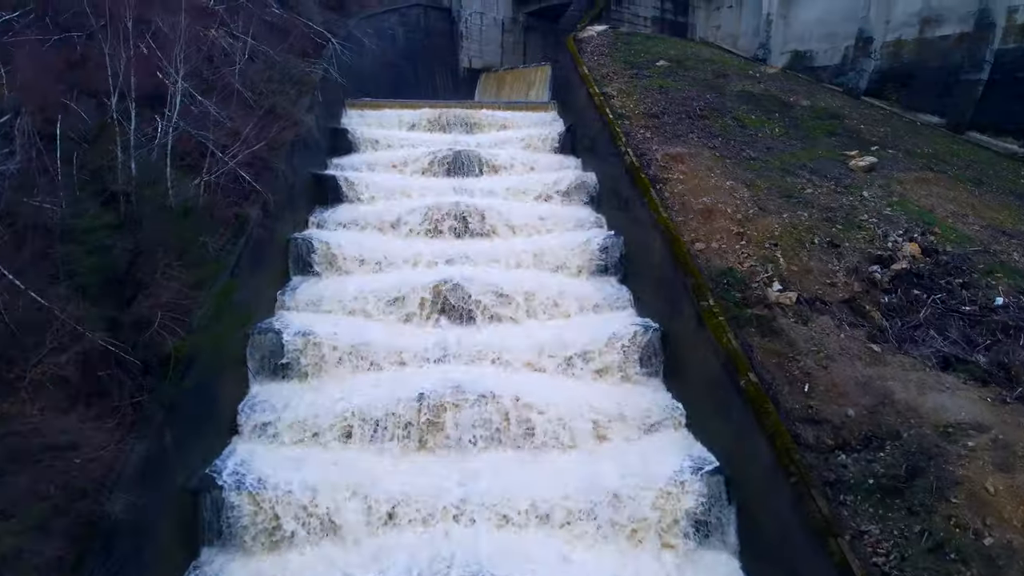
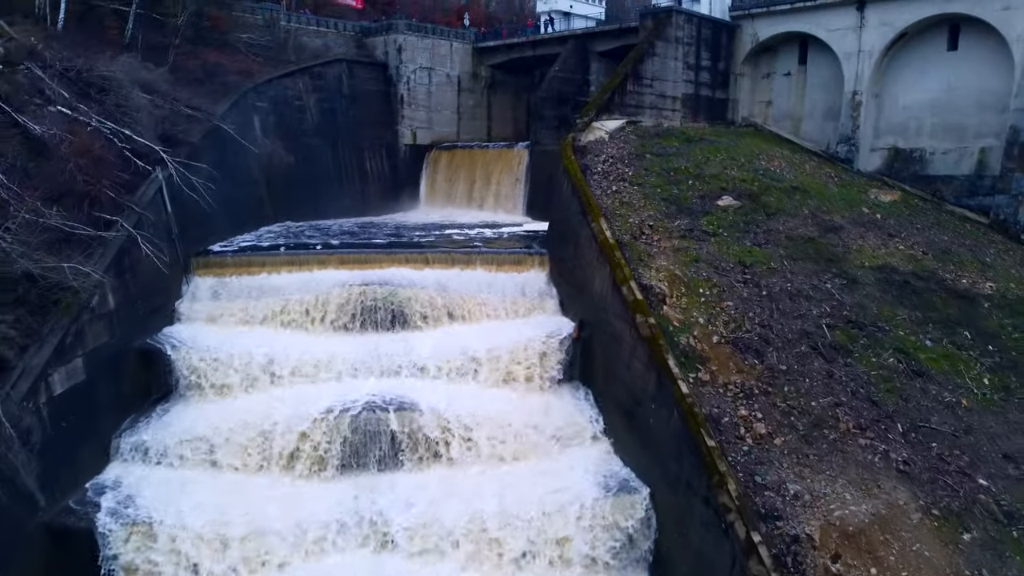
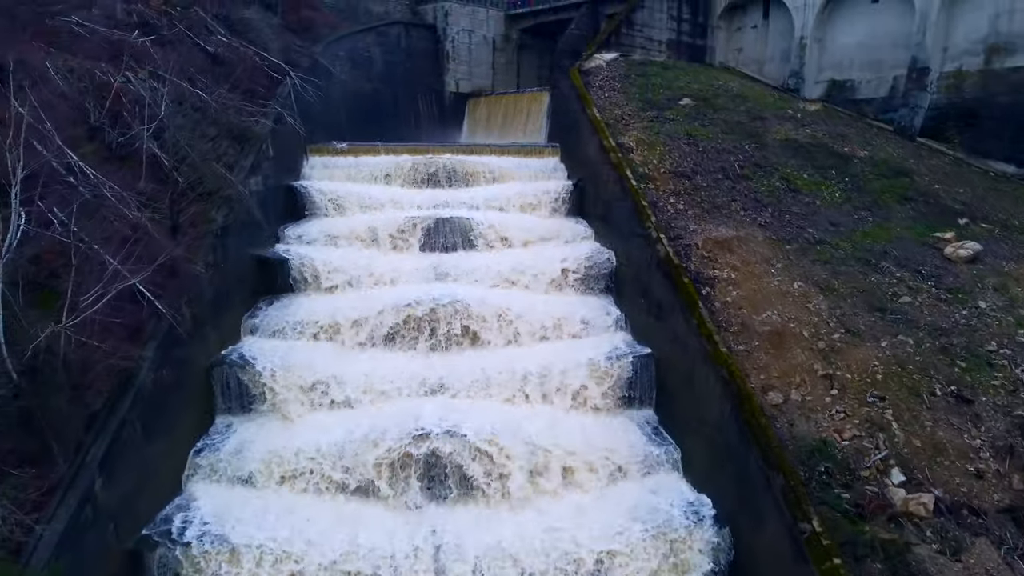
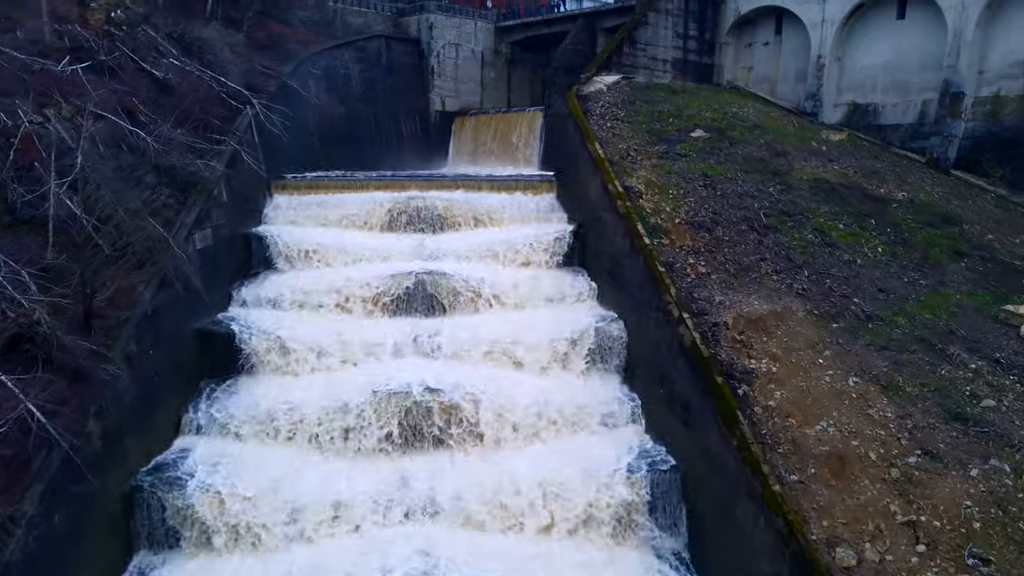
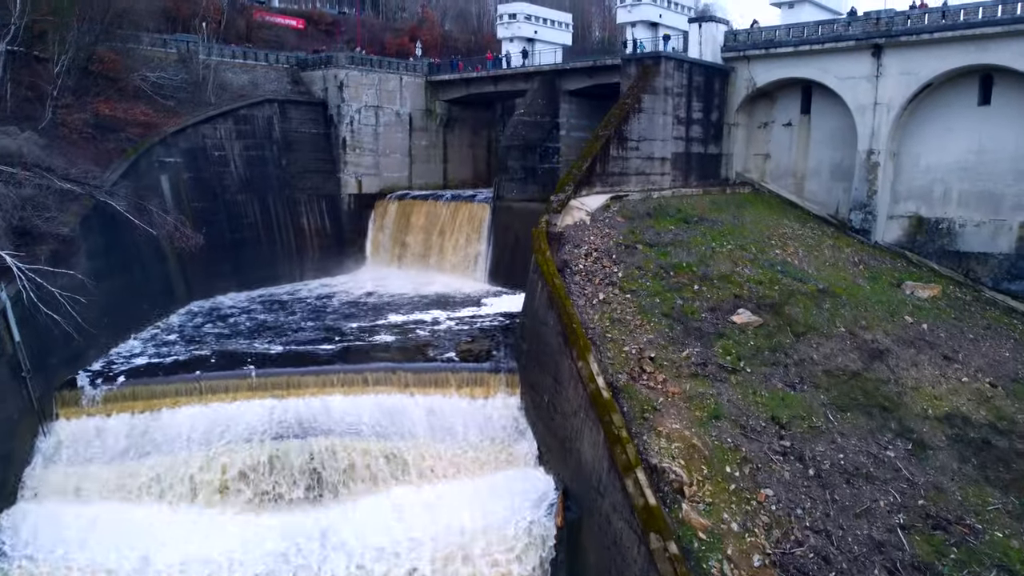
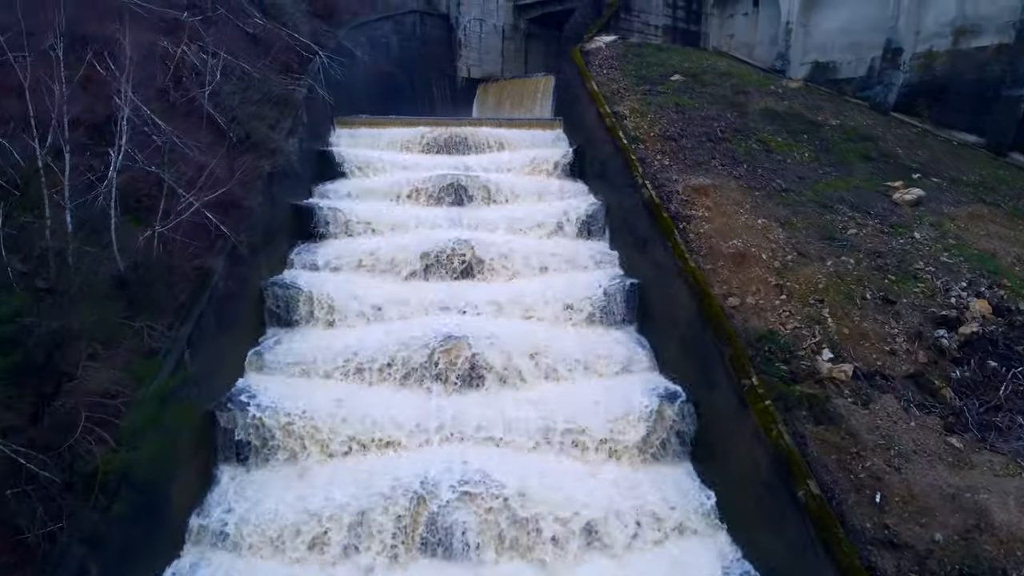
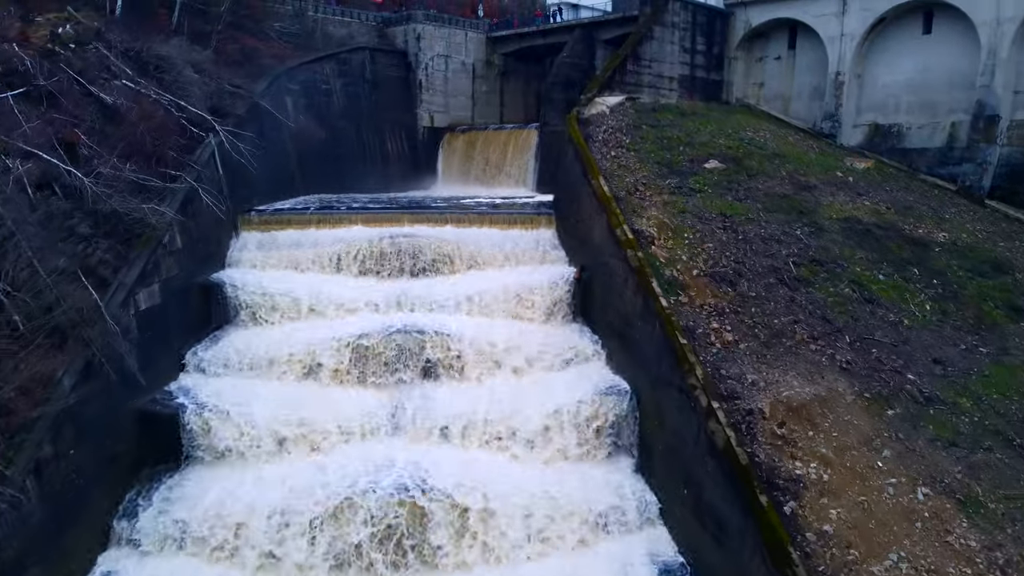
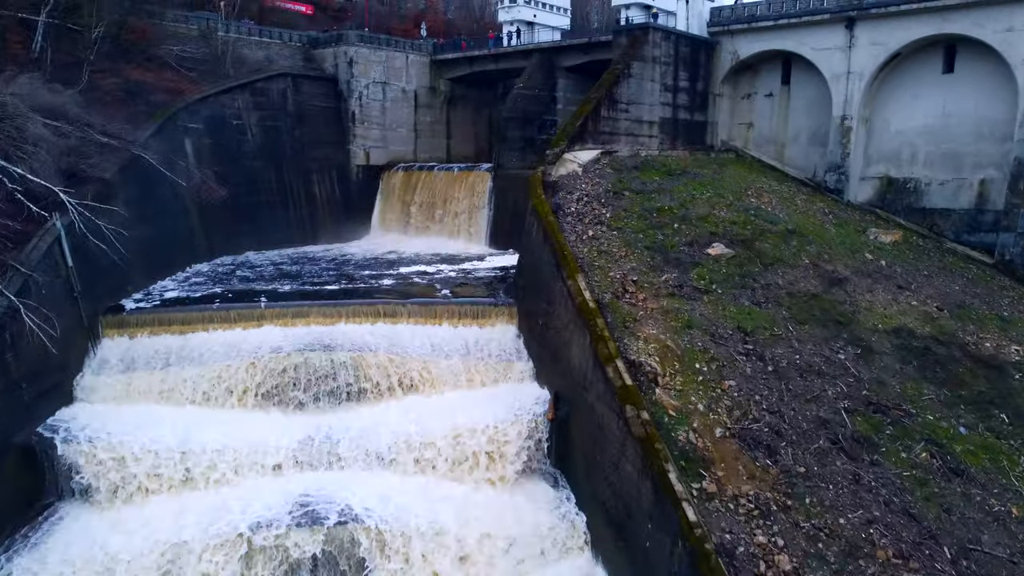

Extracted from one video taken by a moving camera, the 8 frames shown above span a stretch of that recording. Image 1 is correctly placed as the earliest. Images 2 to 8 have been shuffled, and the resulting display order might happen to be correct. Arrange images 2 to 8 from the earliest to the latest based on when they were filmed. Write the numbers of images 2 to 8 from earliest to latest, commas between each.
6, 3, 4, 7, 2, 8, 5
